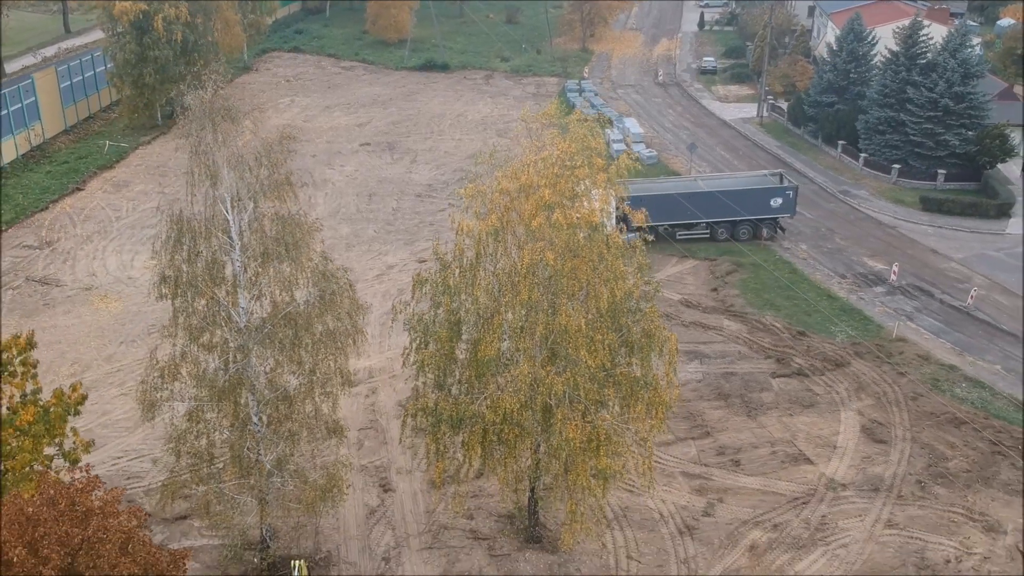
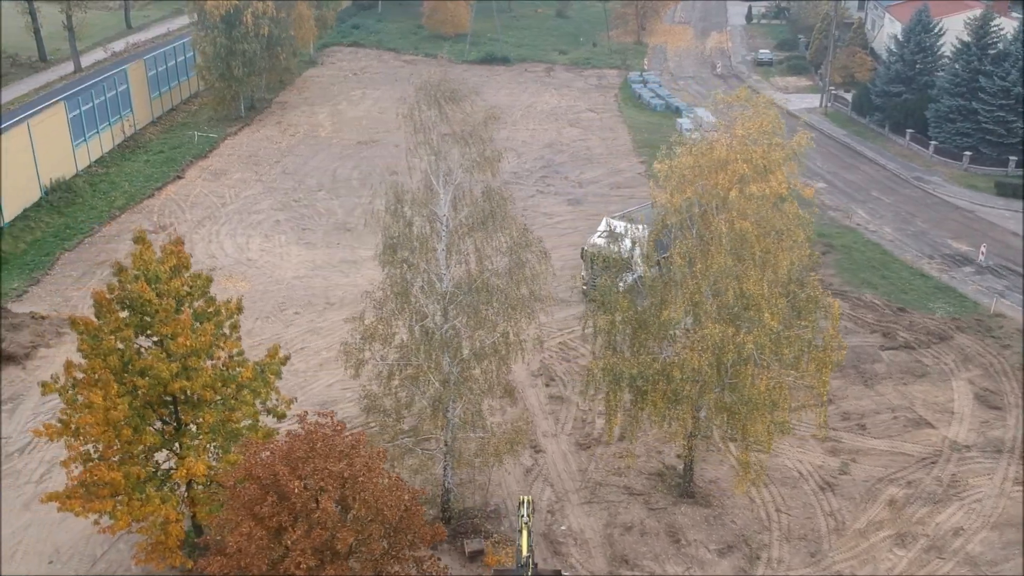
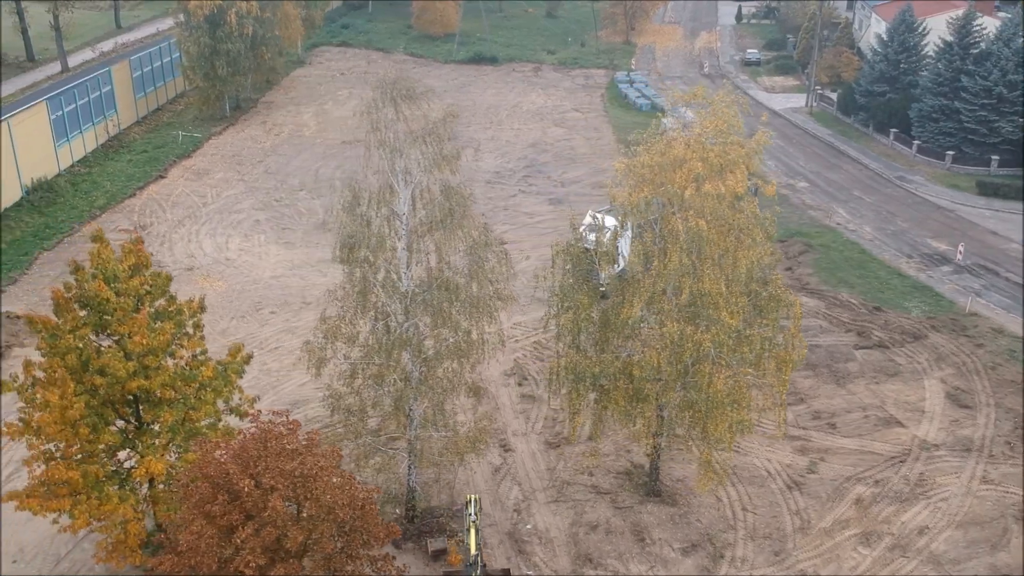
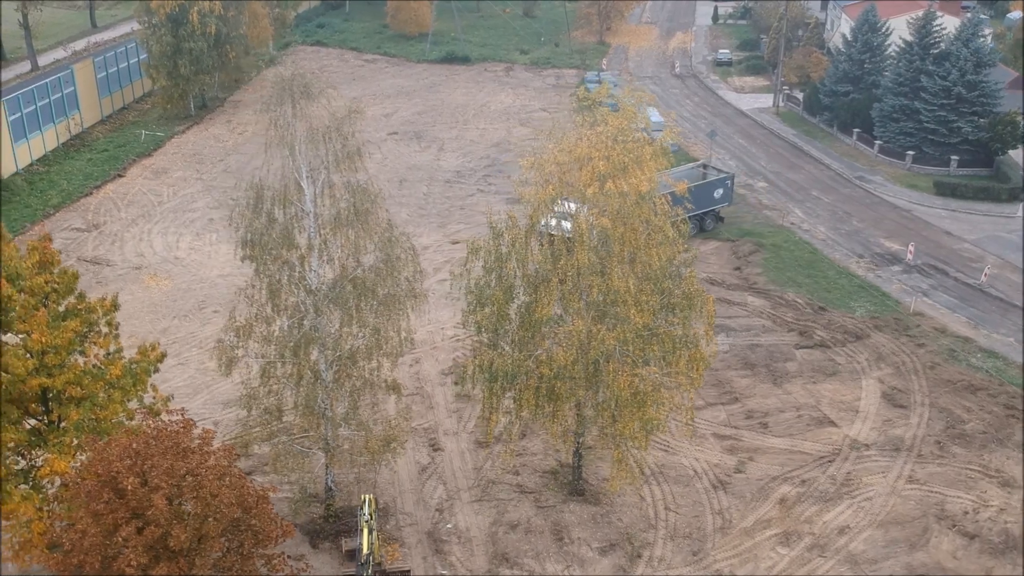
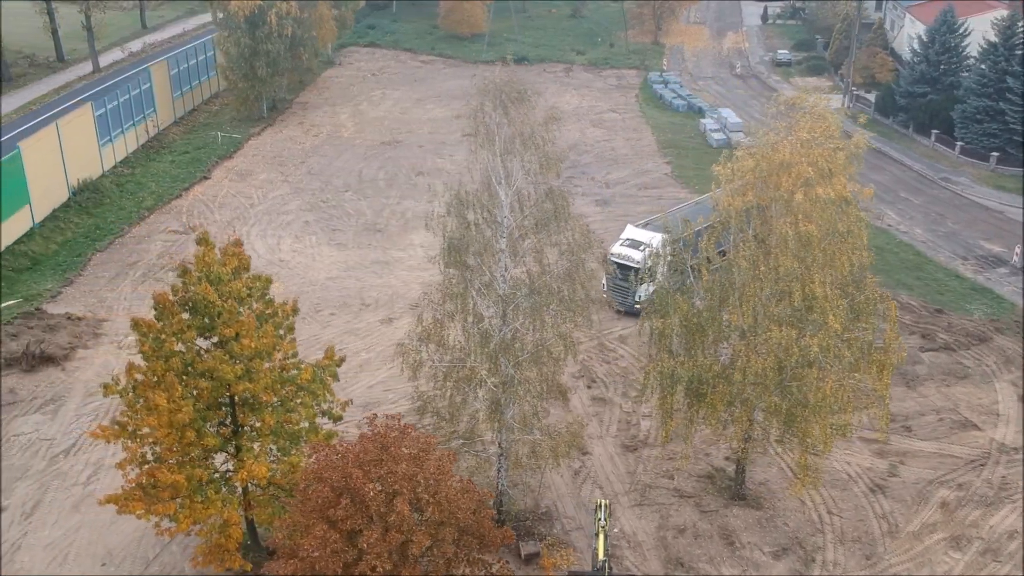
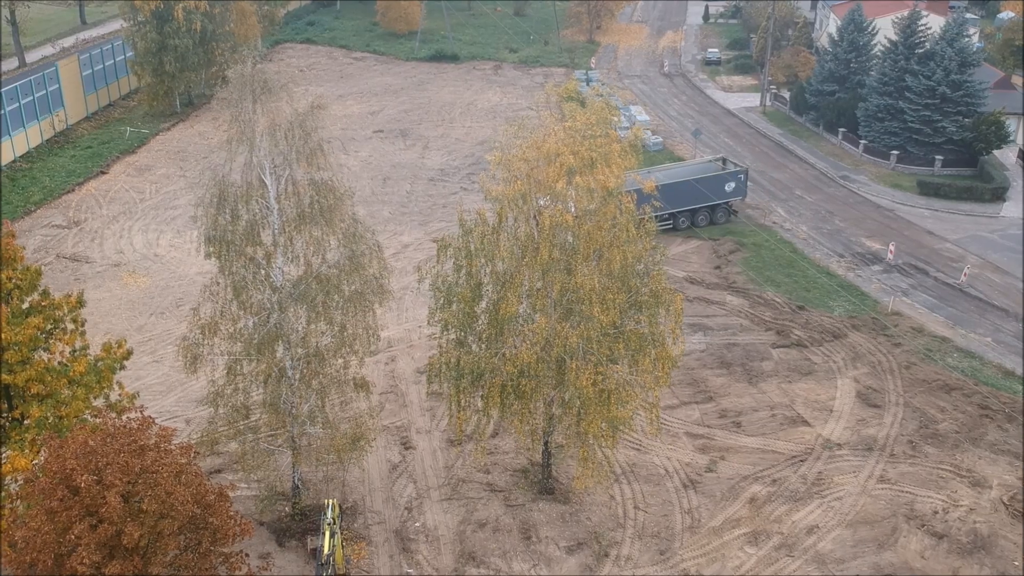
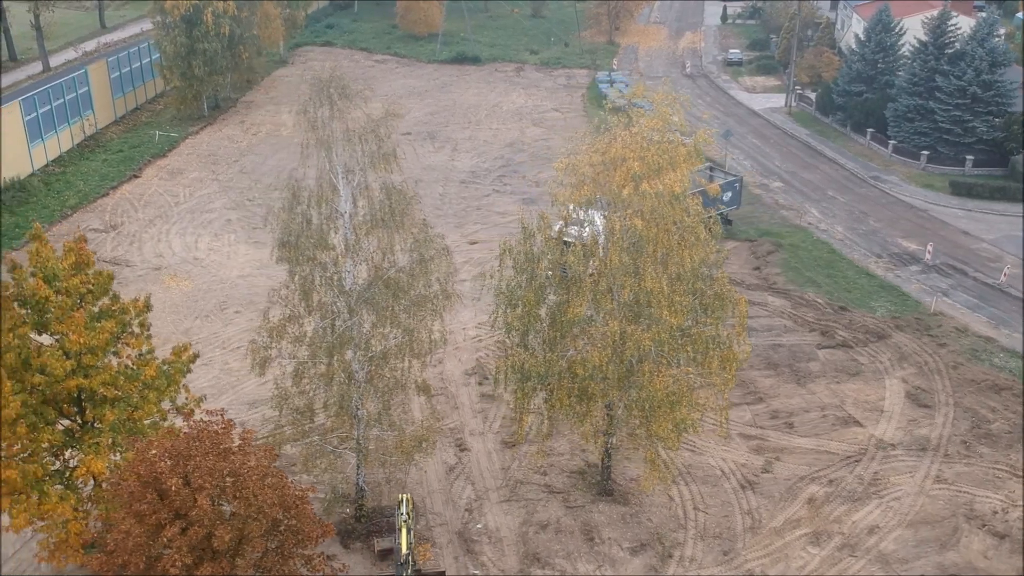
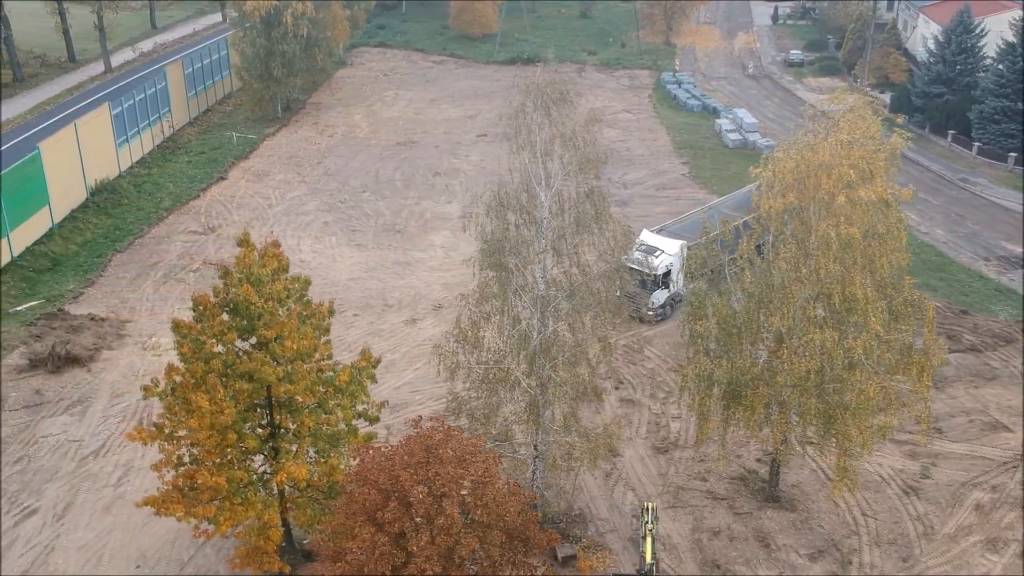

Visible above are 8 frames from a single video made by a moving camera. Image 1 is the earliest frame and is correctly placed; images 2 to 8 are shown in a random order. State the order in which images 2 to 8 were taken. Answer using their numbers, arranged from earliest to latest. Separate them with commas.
6, 4, 7, 3, 2, 5, 8
